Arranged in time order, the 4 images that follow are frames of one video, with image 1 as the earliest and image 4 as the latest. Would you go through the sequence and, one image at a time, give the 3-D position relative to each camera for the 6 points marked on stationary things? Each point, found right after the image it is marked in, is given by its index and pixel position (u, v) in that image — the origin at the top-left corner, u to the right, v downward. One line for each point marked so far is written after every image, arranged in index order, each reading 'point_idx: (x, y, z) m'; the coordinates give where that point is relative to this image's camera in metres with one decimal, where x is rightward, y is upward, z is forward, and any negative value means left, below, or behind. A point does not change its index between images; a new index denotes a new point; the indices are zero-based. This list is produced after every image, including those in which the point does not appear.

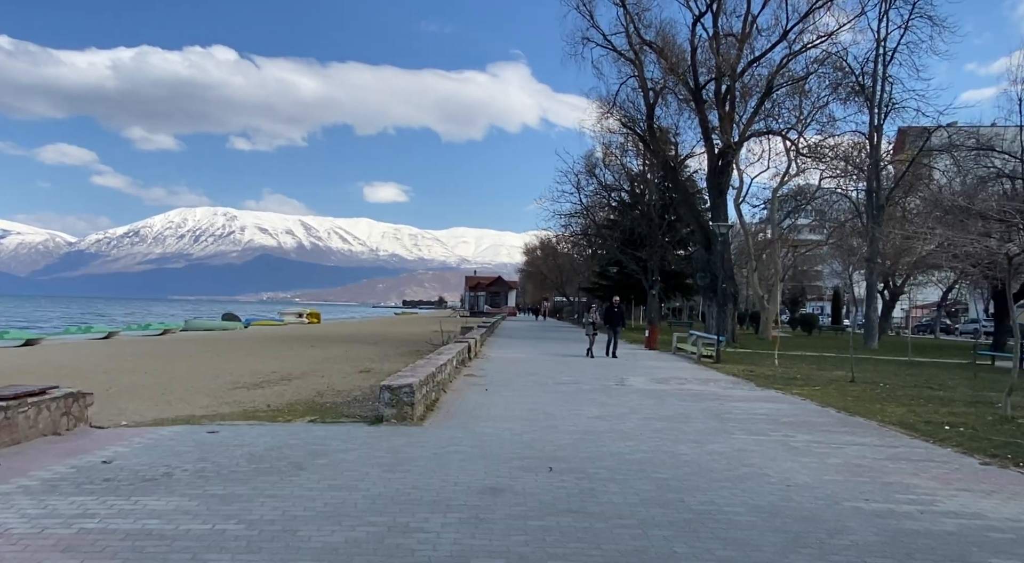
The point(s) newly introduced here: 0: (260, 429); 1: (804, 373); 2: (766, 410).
0: (-3.0, -1.7, +8.4) m
1: (+7.0, -2.2, +16.9) m
2: (+3.9, -2.0, +10.9) m
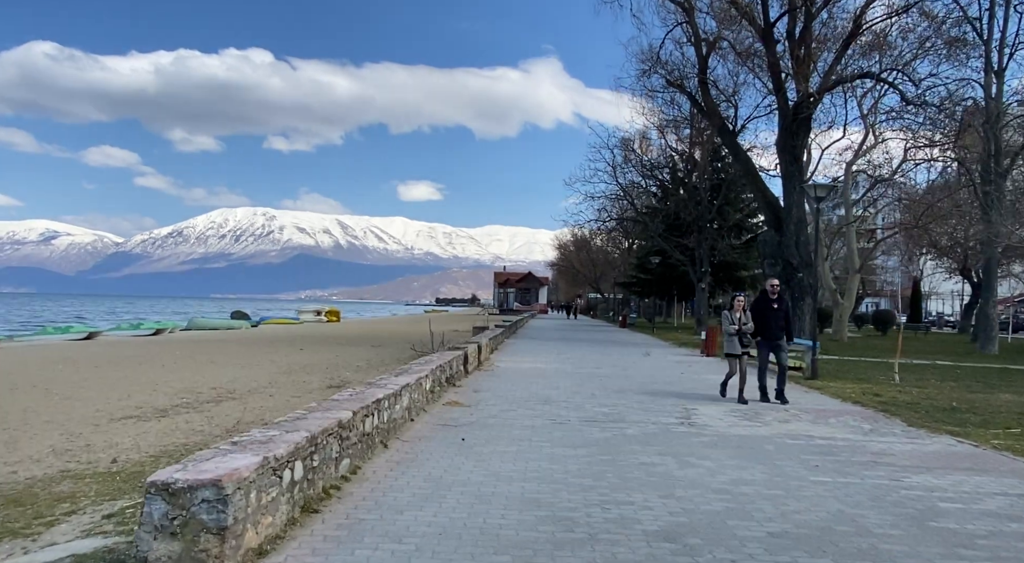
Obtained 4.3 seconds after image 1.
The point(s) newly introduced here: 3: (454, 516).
0: (-3.2, -1.5, +3.3) m
1: (+7.1, -1.9, +11.3) m
2: (+3.7, -1.7, +5.5) m
3: (-0.4, -1.6, +4.9) m
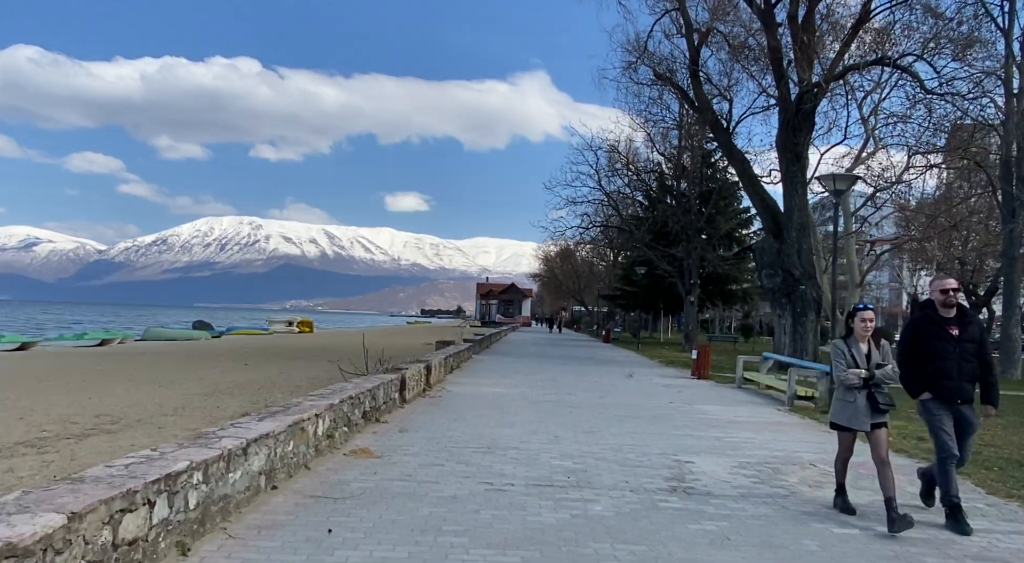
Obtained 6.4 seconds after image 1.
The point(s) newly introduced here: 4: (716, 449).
0: (-3.8, -1.4, +0.6) m
1: (+6.3, -2.0, +8.7) m
2: (+3.1, -1.7, +2.8) m
3: (-1.0, -1.5, +2.1) m
4: (+2.3, -1.9, +8.2) m
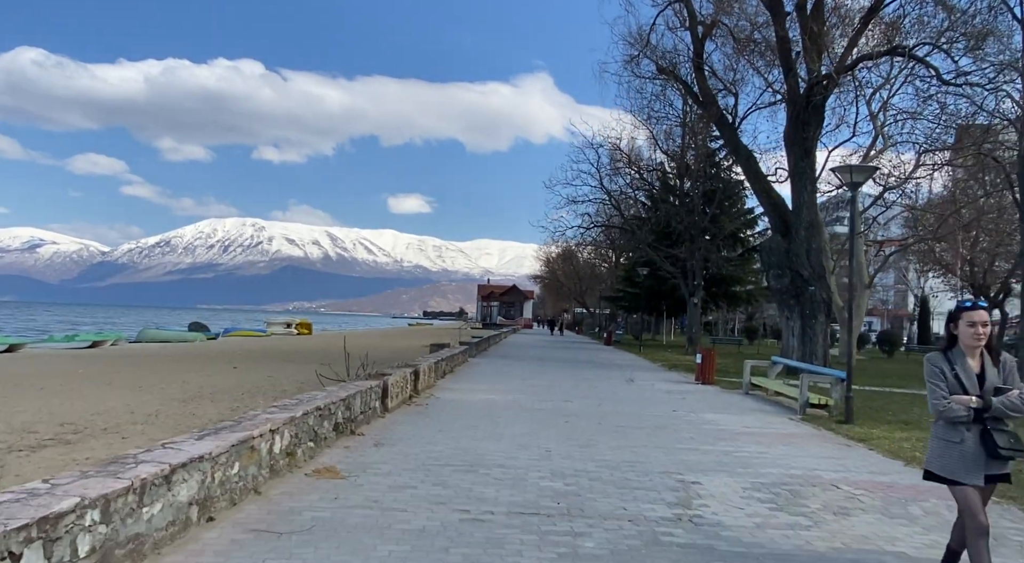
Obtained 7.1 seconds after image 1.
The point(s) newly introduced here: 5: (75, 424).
0: (-4.0, -1.3, -0.3) m
1: (+6.2, -2.0, +7.9) m
2: (+2.9, -1.7, +2.0) m
3: (-1.2, -1.5, +1.3) m
4: (+2.2, -1.8, +7.4) m
5: (-7.2, -2.3, +11.7) m
